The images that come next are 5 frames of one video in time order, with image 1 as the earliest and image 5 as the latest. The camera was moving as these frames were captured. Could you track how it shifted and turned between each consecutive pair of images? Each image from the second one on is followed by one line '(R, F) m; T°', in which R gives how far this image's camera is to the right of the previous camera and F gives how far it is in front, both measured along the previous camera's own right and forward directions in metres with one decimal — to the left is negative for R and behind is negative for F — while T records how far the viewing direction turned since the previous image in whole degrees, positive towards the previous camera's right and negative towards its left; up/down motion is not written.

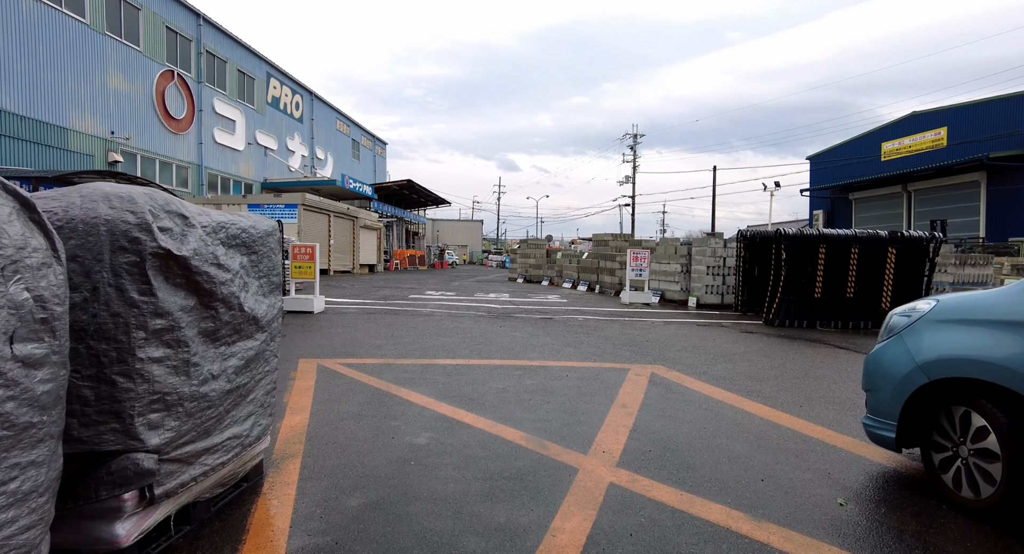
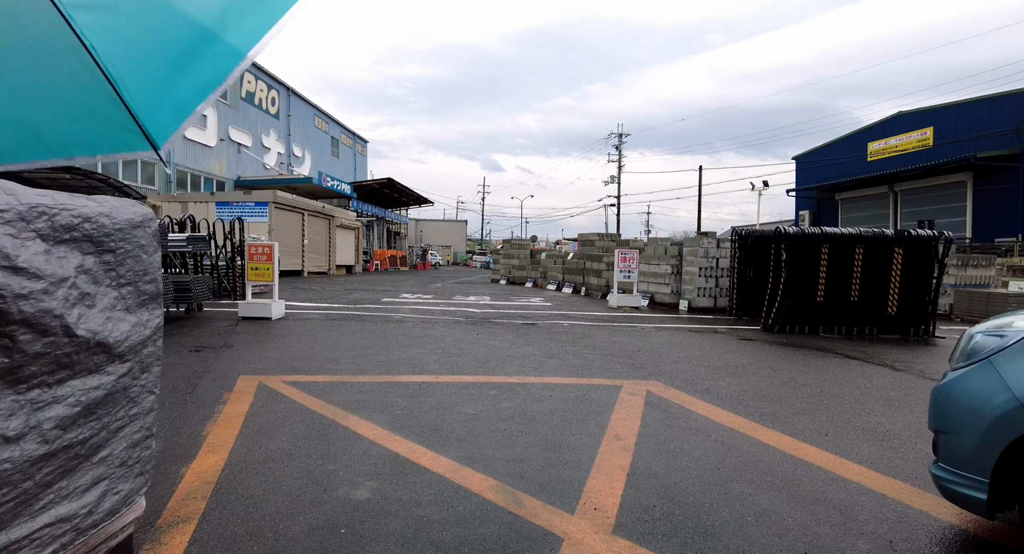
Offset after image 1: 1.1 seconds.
(+0.1, +0.9) m; +2°
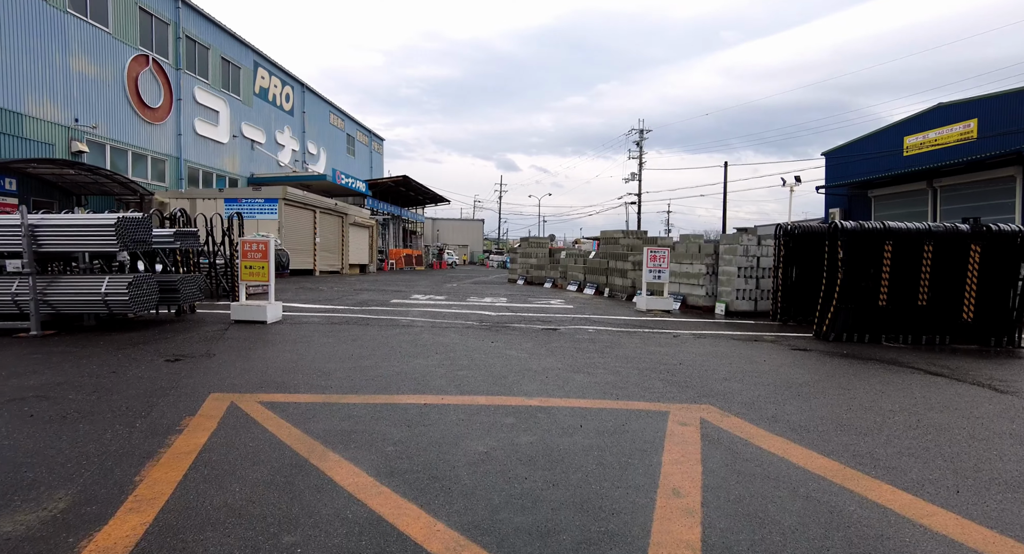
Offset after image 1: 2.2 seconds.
(0.0, +1.0) m; -2°
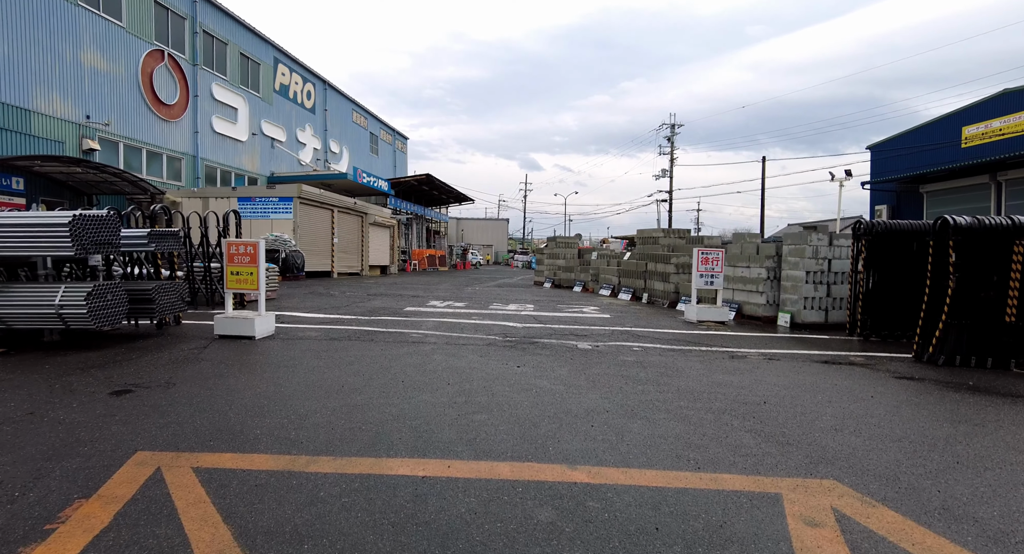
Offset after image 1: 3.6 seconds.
(-0.1, +1.4) m; -3°
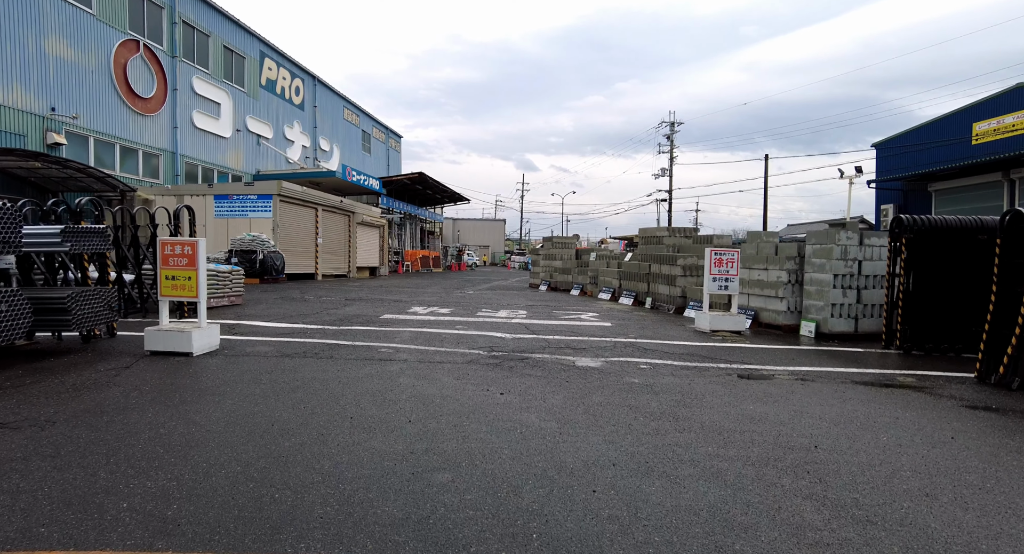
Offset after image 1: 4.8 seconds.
(+0.2, +1.2) m; 0°
